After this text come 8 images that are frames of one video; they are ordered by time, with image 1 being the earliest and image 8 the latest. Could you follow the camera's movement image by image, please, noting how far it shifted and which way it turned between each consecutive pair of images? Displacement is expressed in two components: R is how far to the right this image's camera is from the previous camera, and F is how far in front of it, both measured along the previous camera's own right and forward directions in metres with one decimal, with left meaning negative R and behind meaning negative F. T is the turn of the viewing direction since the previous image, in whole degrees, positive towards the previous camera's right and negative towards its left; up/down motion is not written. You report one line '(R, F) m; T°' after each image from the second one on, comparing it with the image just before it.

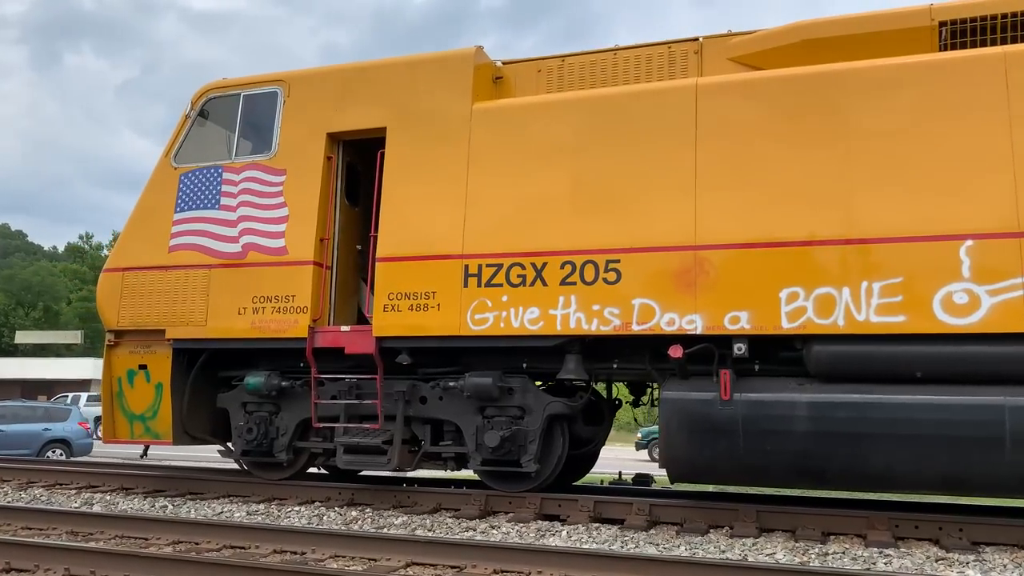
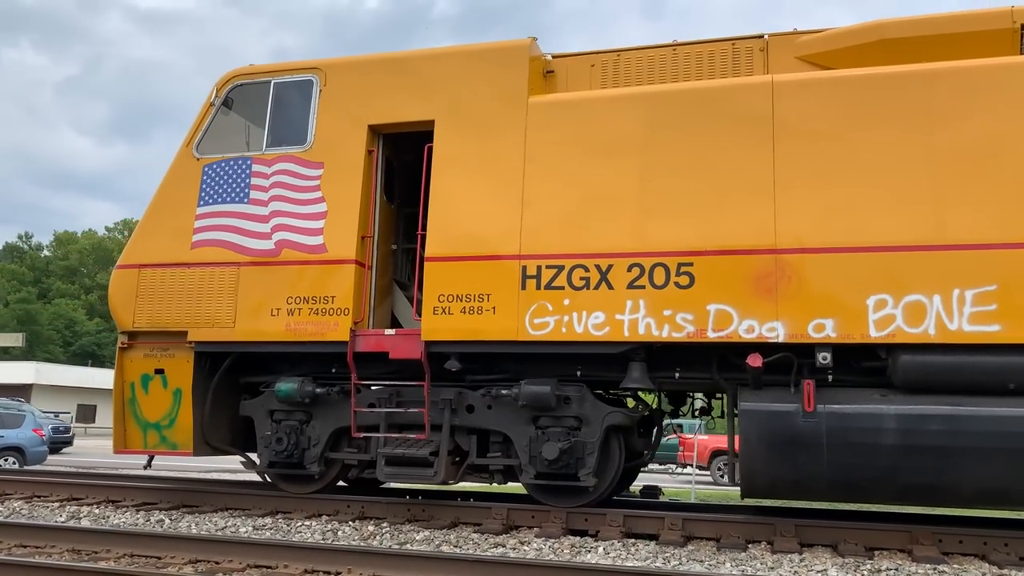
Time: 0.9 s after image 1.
(-0.7, +0.3) m; +3°
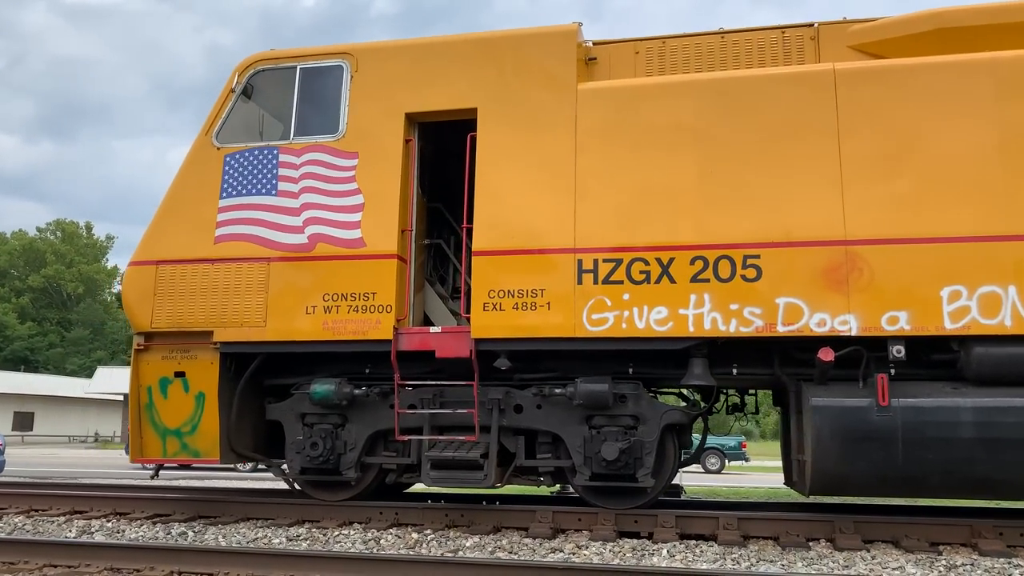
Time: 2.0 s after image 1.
(-0.7, +0.2) m; +4°
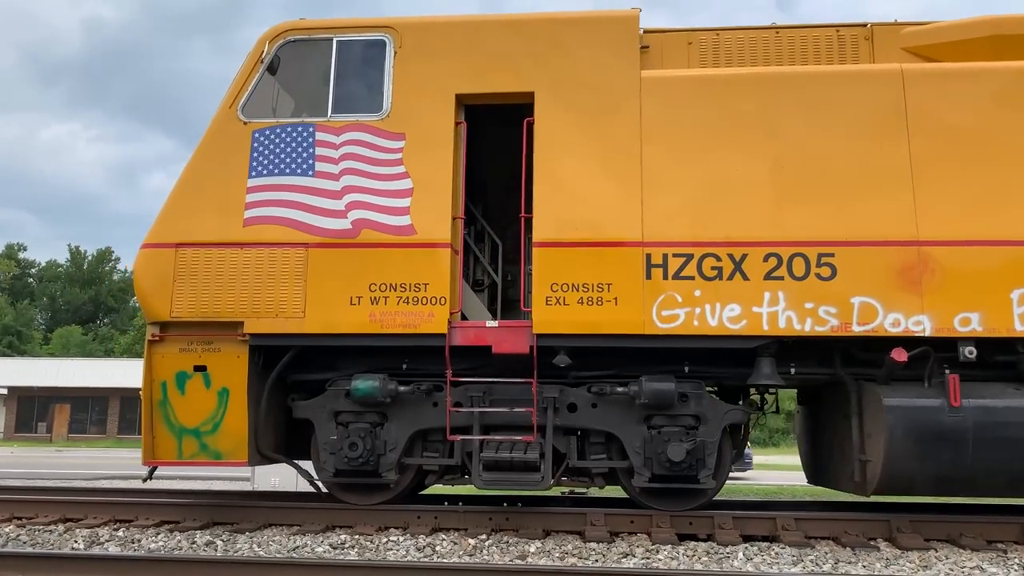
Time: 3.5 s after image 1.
(-1.0, +0.3) m; +7°
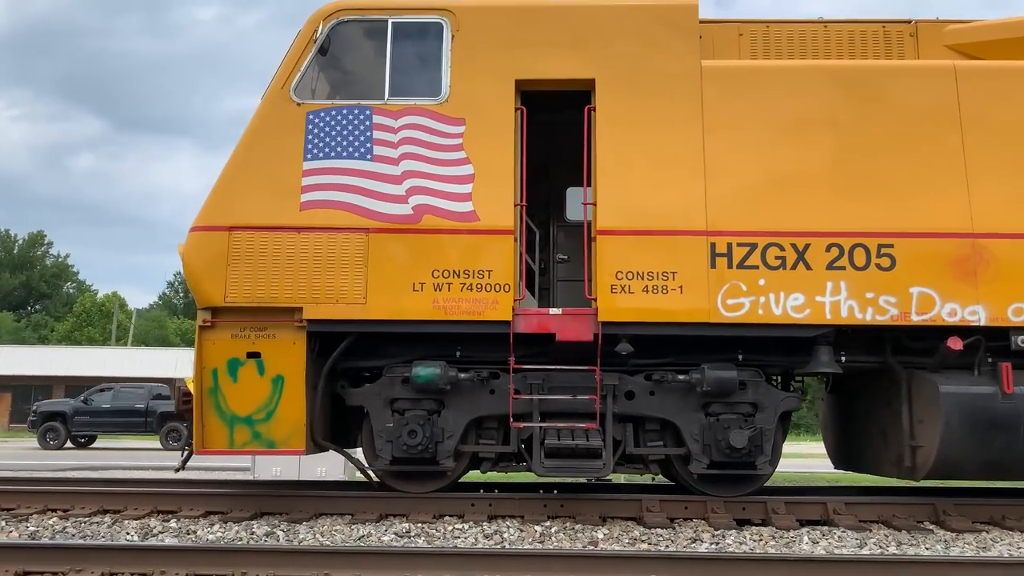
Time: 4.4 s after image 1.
(-0.7, 0.0) m; +4°
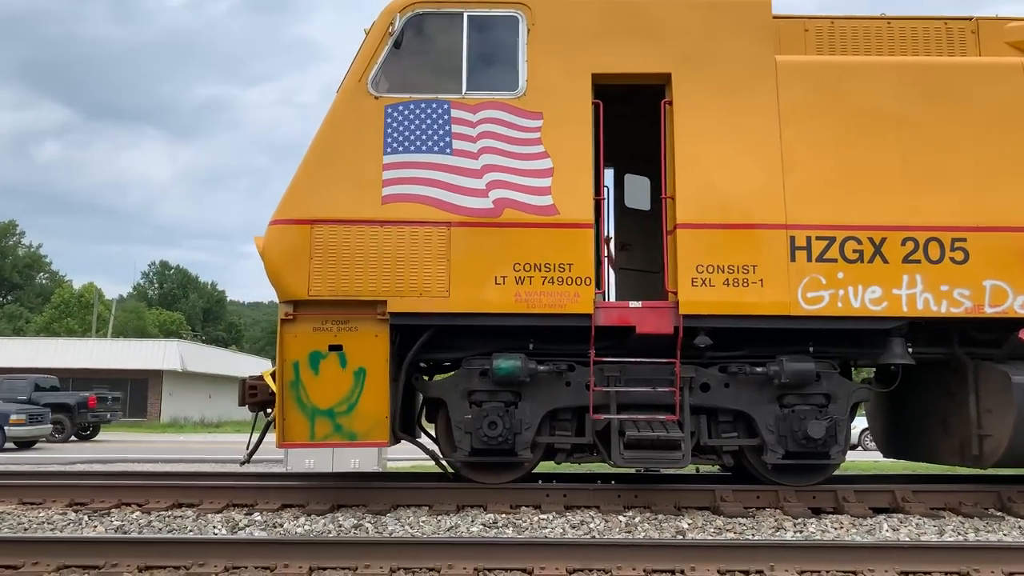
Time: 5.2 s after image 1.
(-0.6, 0.0) m; +2°
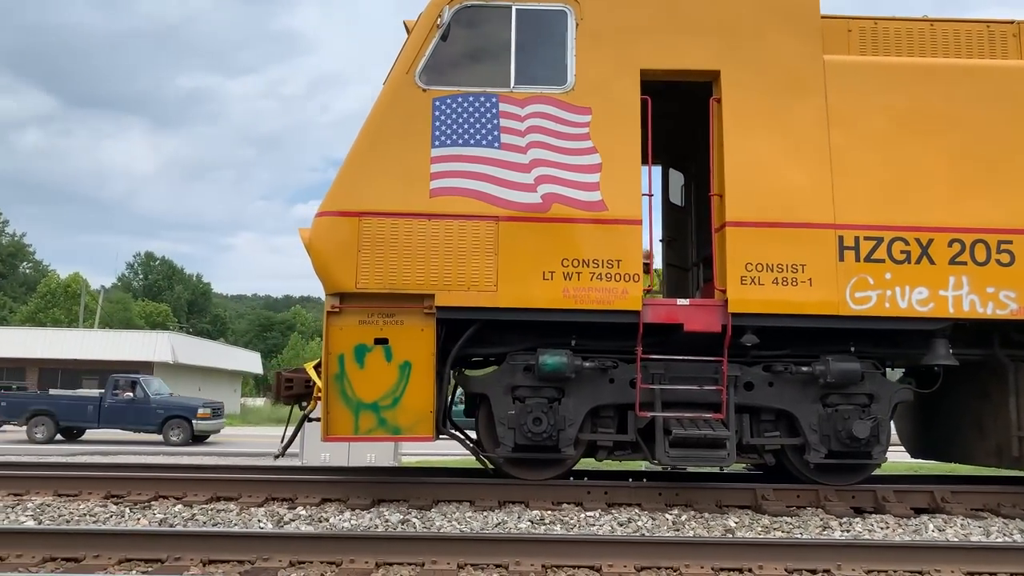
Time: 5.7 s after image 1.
(-0.4, 0.0) m; +1°
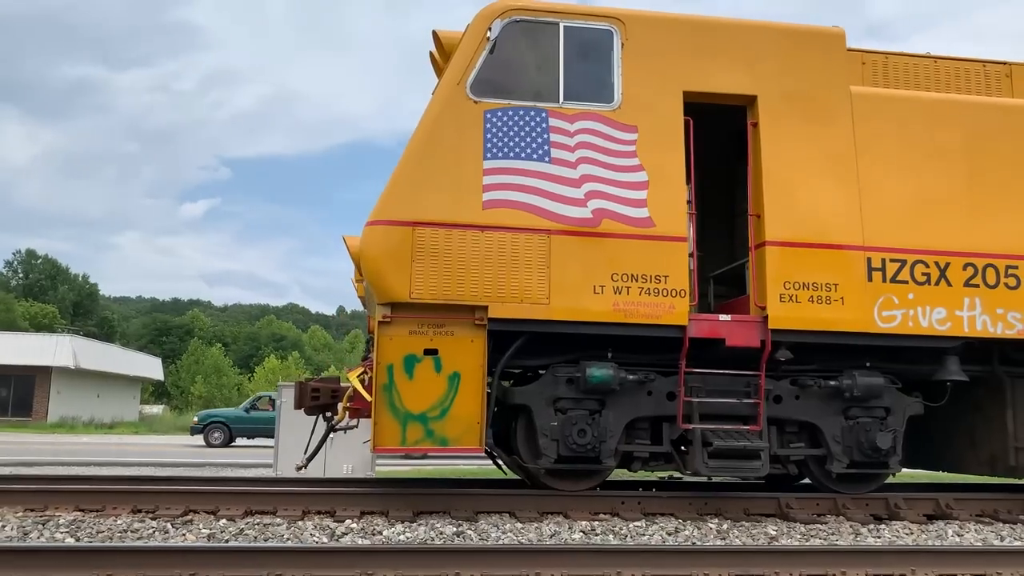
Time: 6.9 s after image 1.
(-0.9, 0.0) m; +7°
